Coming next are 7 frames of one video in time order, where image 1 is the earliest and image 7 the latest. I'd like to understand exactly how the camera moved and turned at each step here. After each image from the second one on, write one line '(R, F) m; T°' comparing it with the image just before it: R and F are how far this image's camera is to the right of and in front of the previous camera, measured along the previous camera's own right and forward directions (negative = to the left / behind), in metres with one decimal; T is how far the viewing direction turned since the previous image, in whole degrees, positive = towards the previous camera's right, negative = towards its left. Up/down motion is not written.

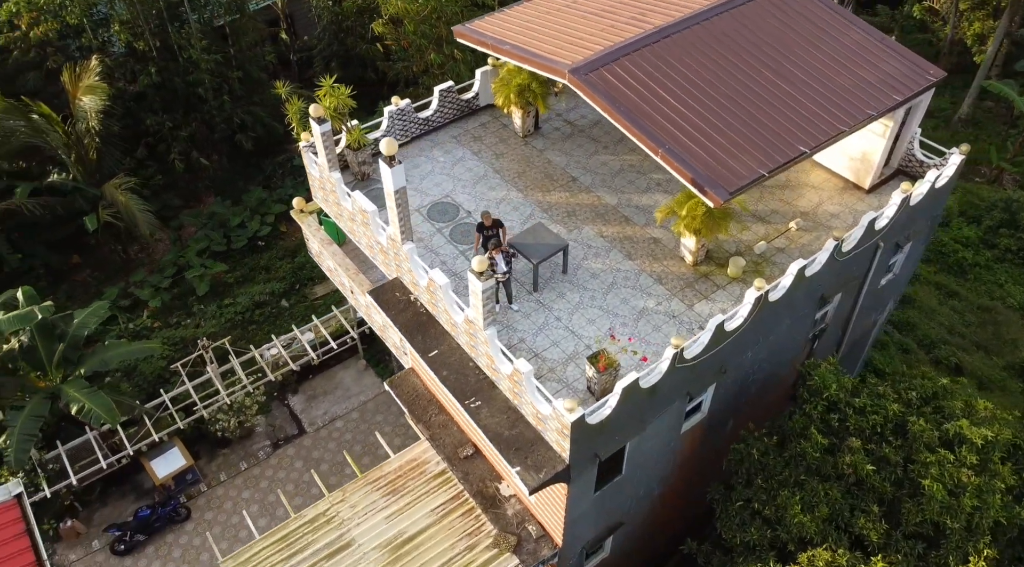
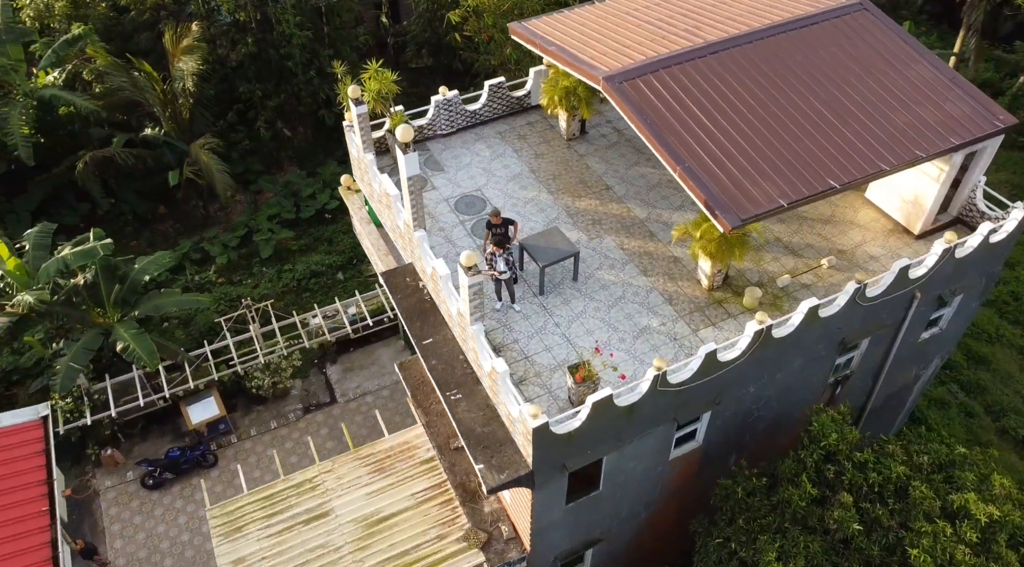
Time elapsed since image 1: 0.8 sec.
(+1.9, +0.1) m; -7°
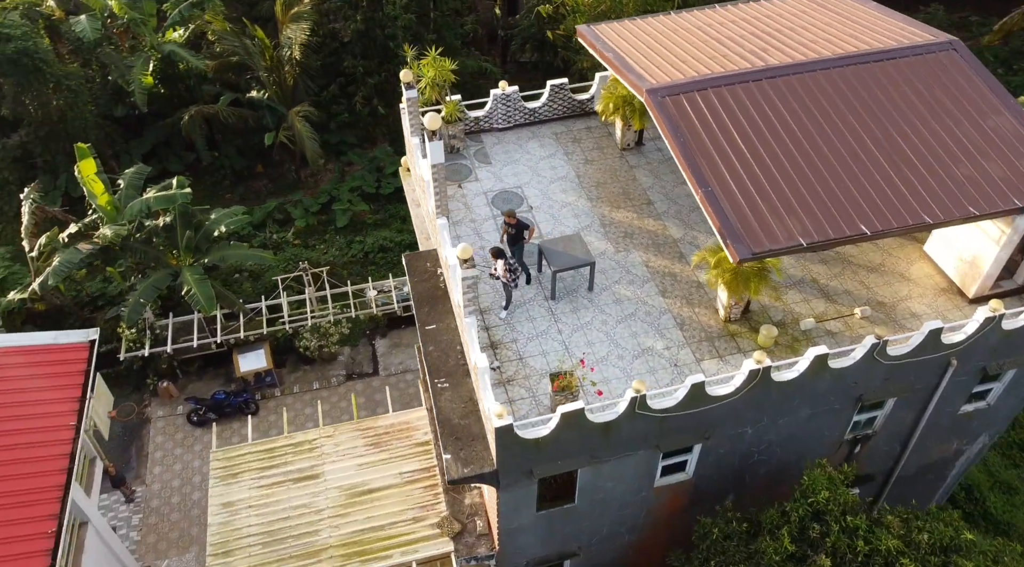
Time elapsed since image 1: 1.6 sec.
(+2.0, +0.1) m; -8°
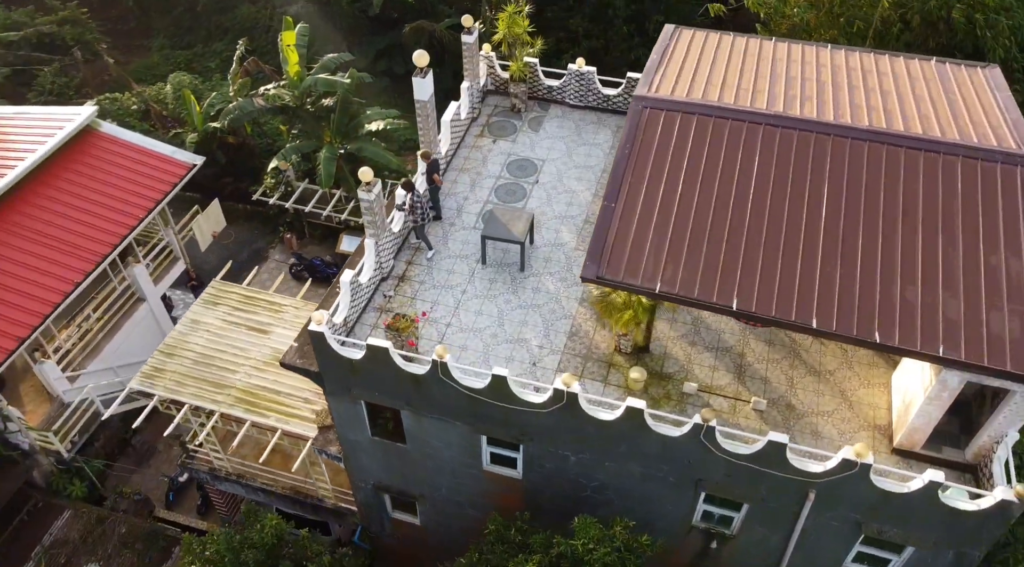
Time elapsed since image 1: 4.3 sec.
(+7.2, +1.0) m; -21°
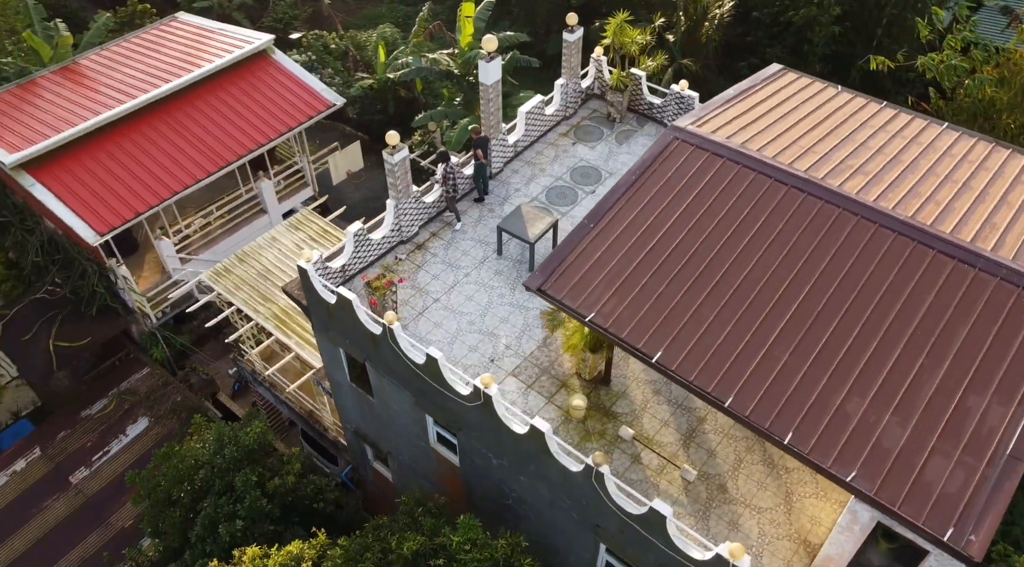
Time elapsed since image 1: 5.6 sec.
(+4.1, +0.5) m; -15°
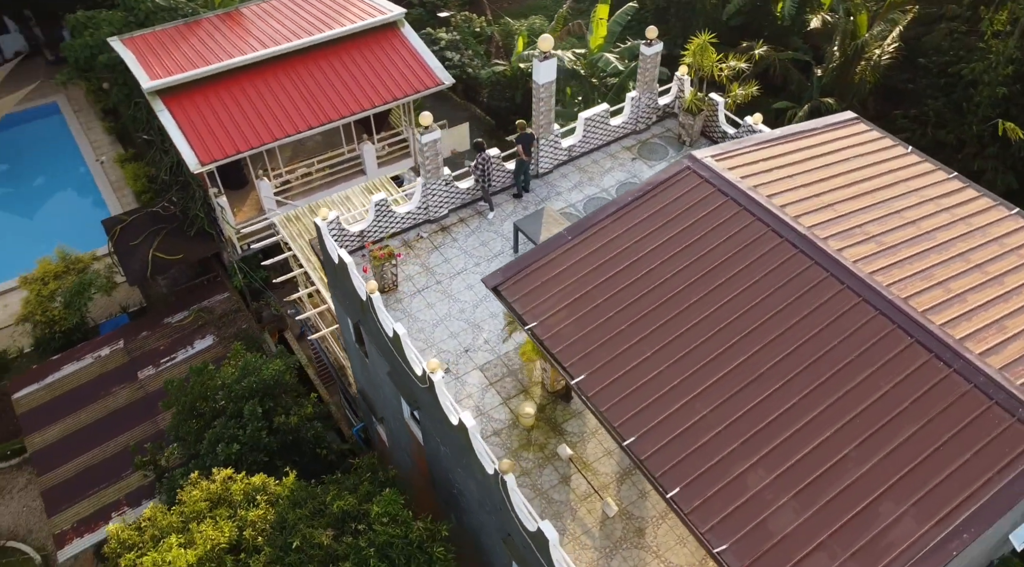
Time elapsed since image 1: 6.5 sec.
(+3.1, +0.3) m; -12°
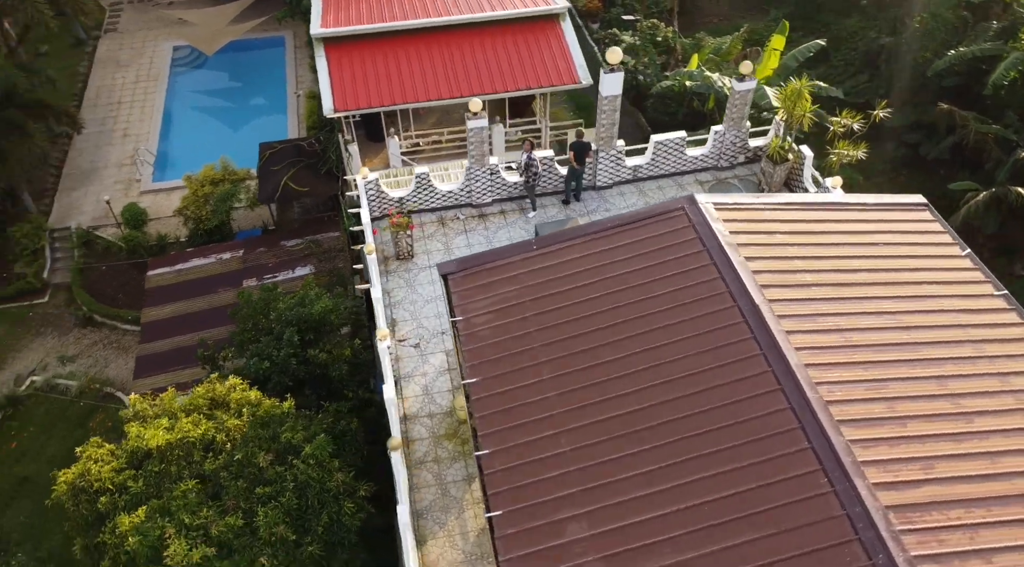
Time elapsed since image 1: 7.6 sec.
(+3.9, +0.4) m; -15°
